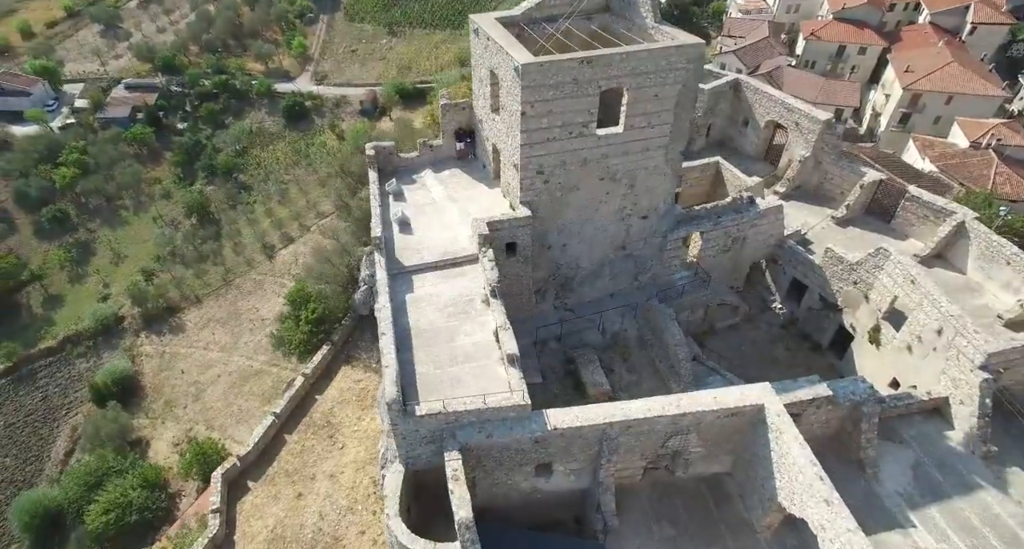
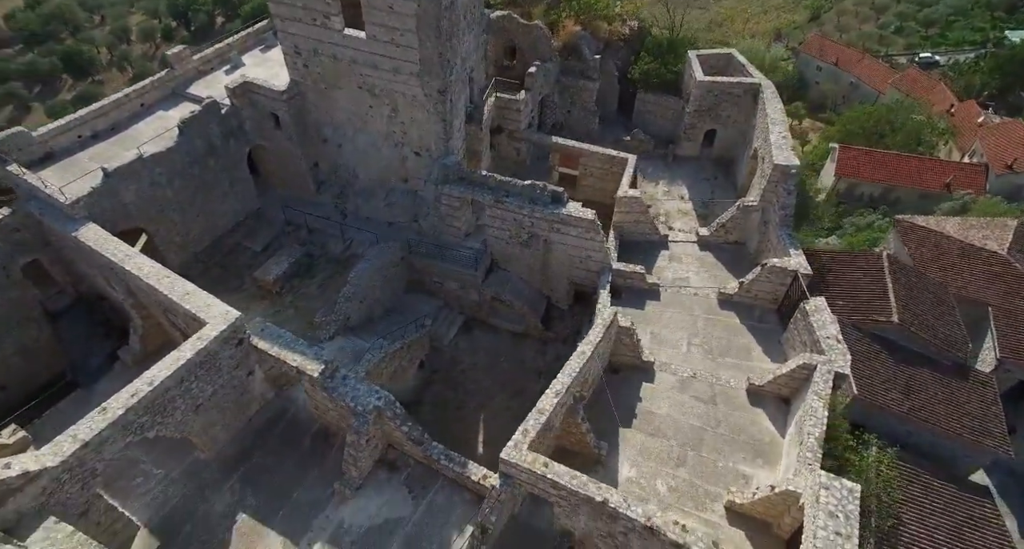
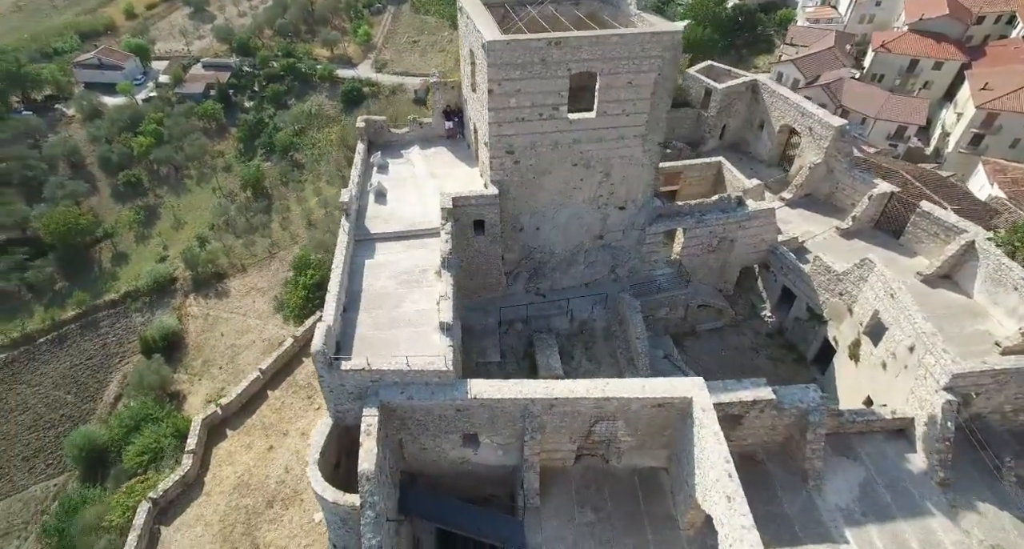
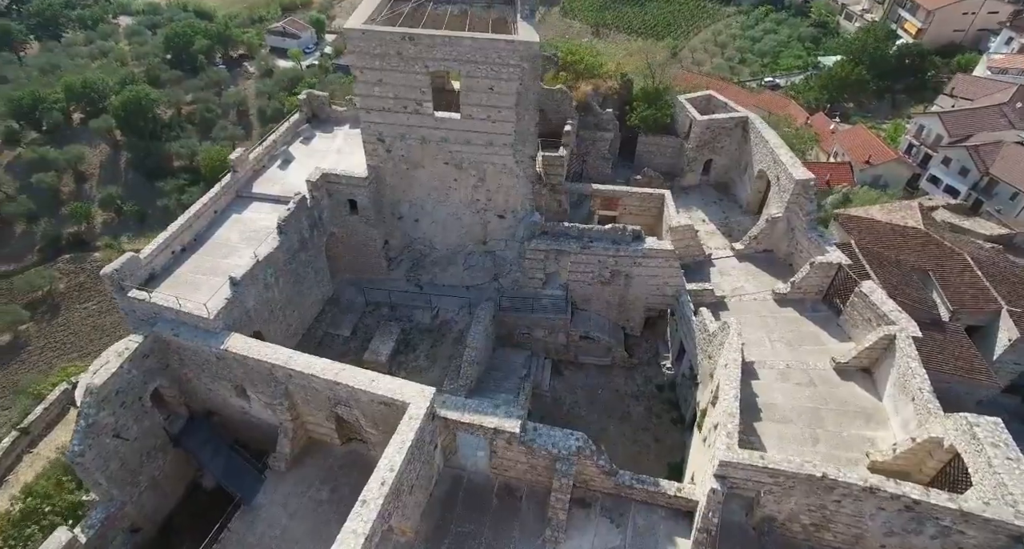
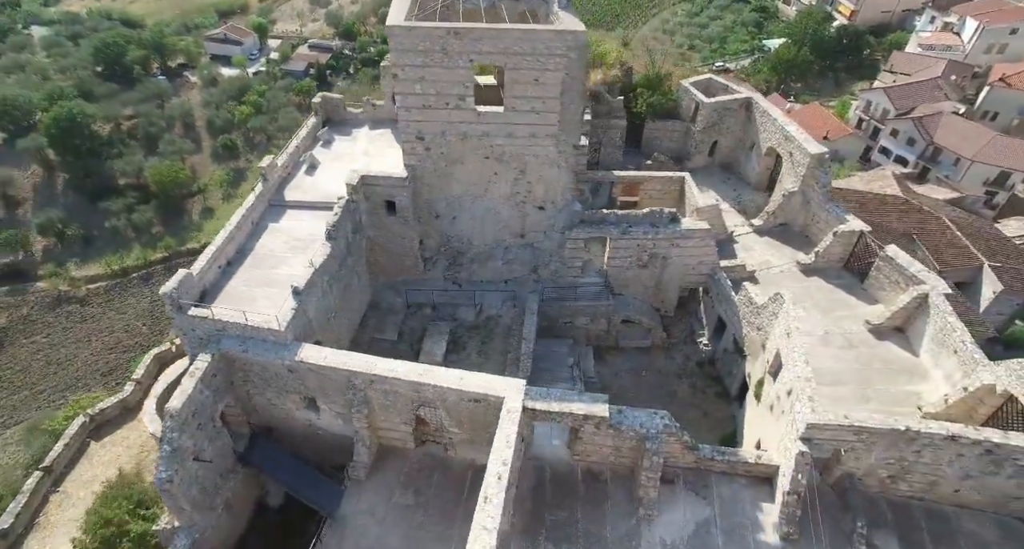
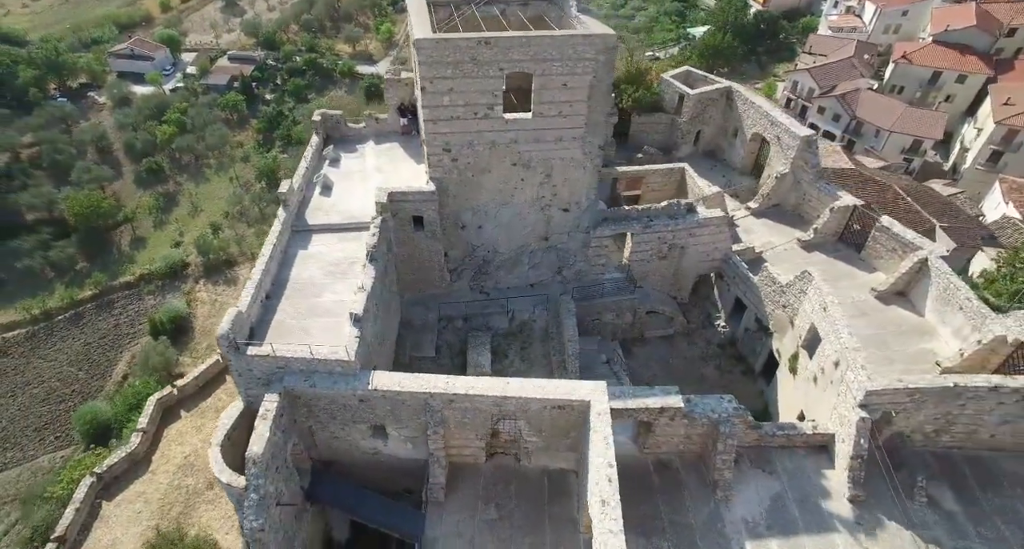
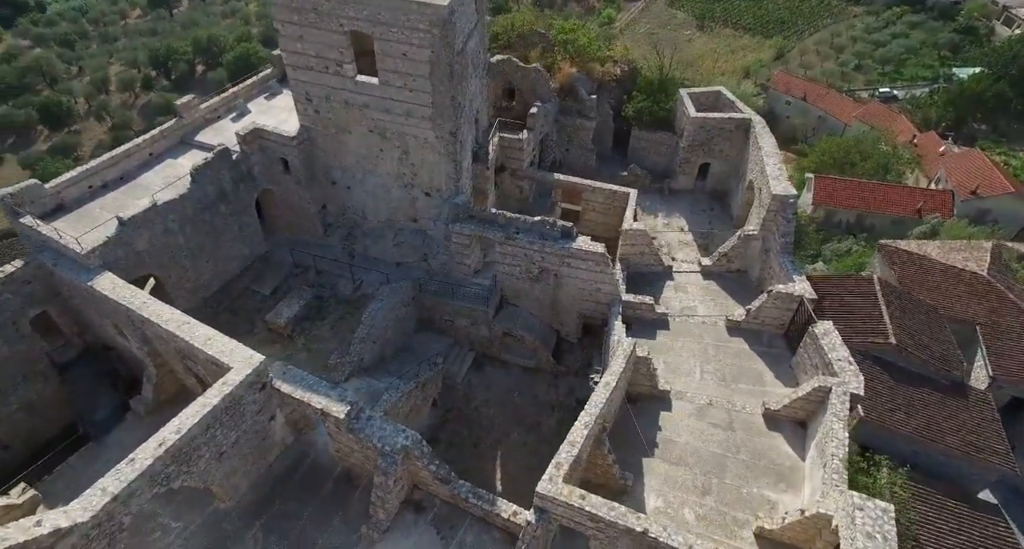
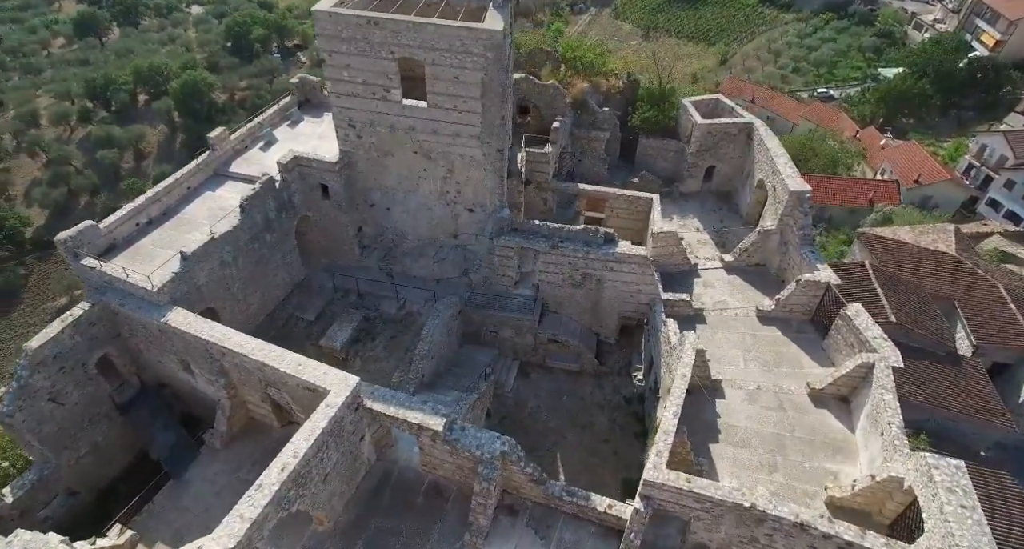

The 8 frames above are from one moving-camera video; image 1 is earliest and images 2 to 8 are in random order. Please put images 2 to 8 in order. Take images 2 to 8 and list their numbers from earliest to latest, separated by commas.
3, 6, 5, 4, 8, 7, 2
